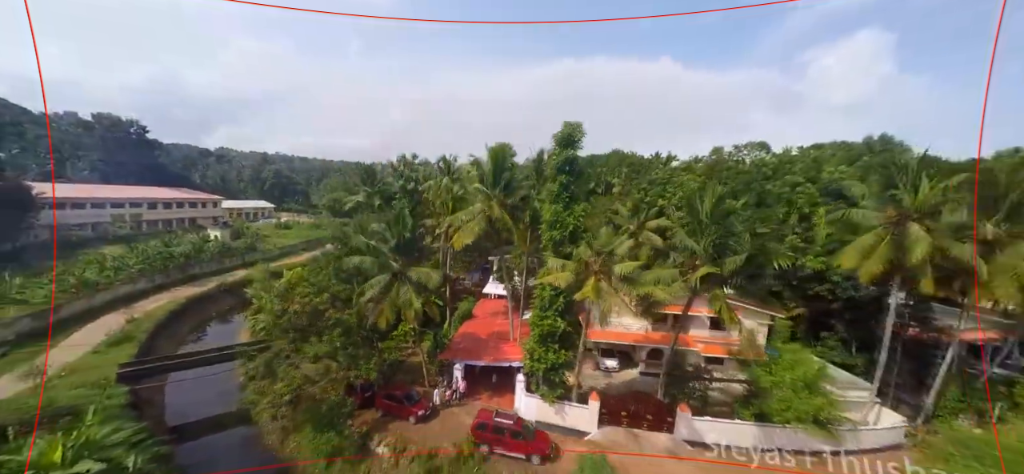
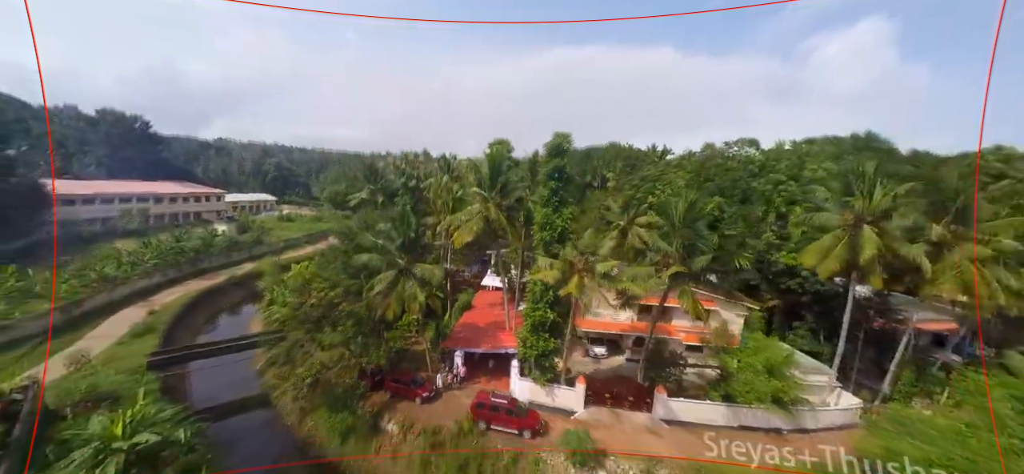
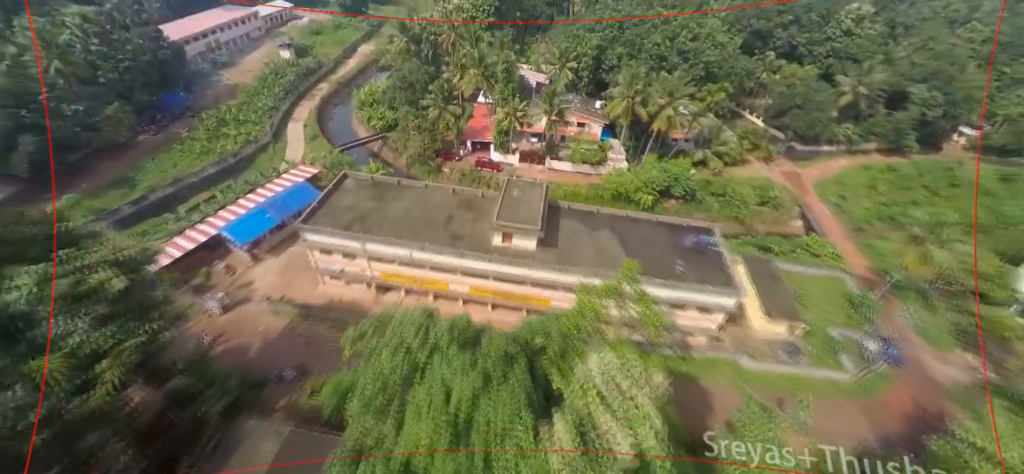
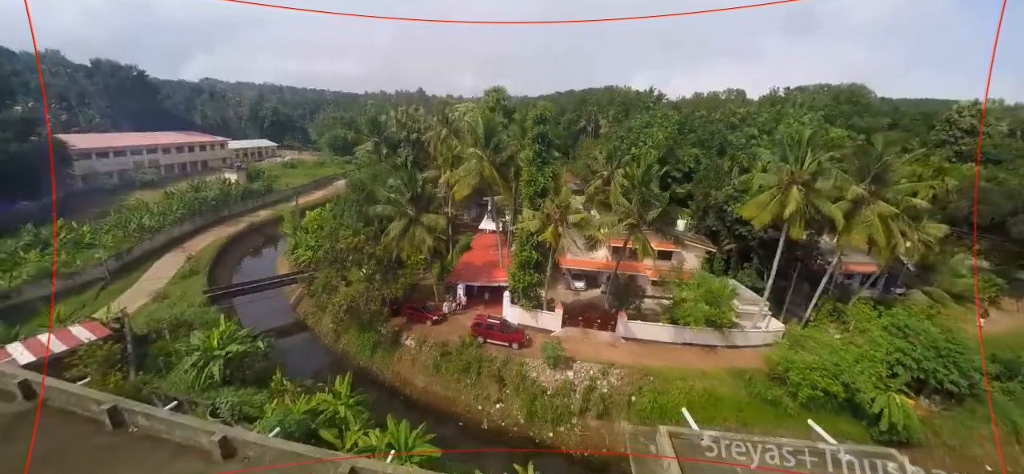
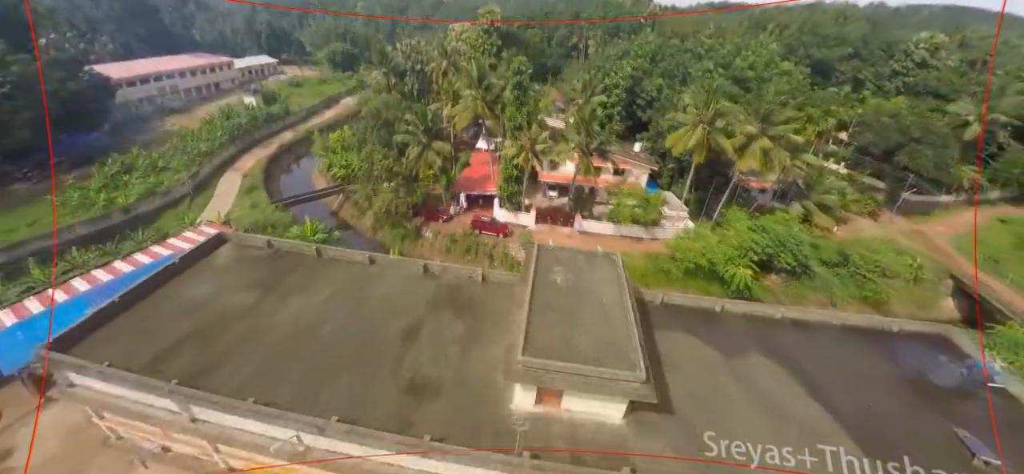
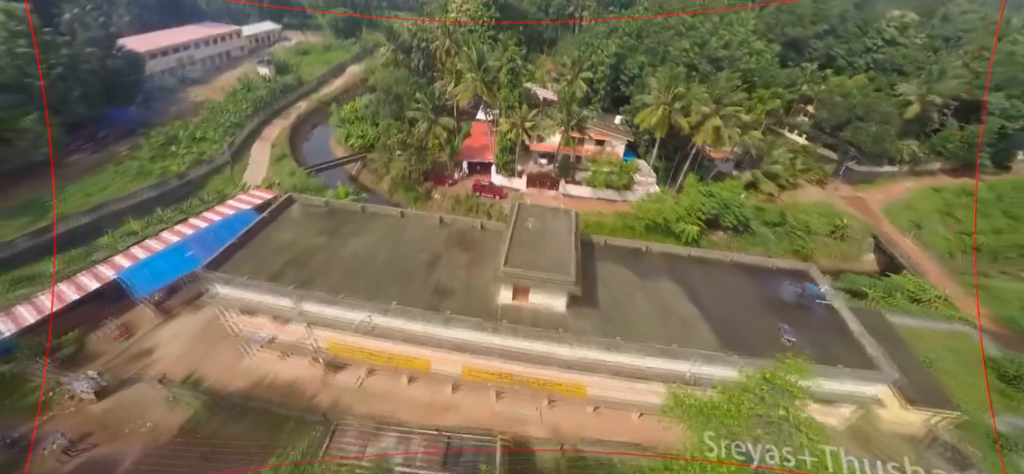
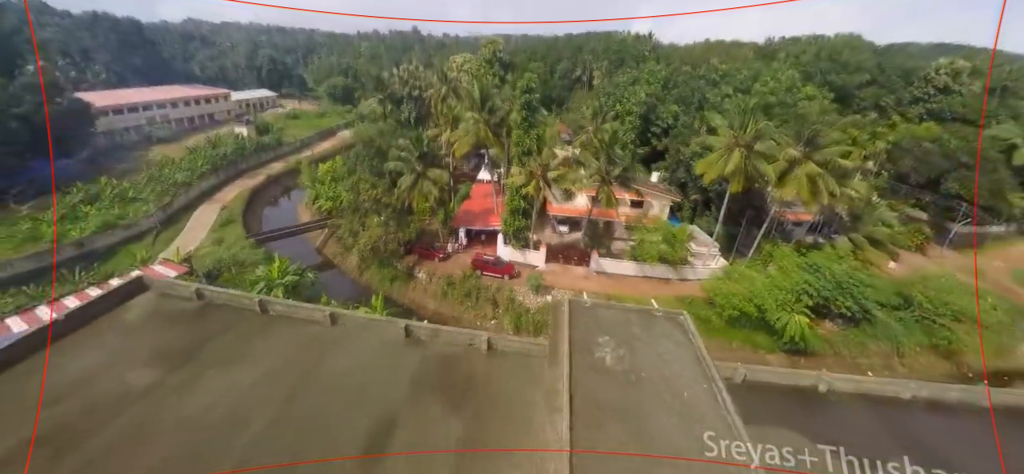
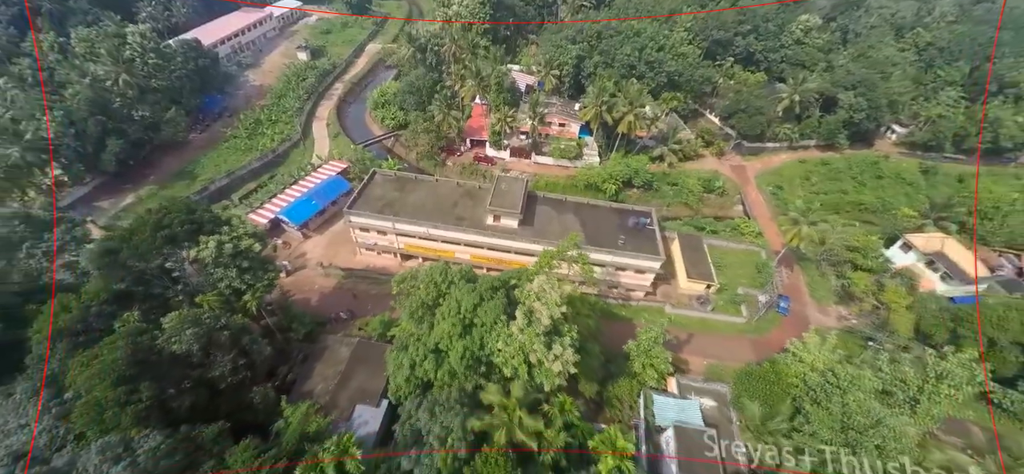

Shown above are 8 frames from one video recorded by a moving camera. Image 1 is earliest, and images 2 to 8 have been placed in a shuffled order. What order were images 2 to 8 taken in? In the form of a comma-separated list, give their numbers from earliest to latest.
2, 4, 7, 5, 6, 3, 8
